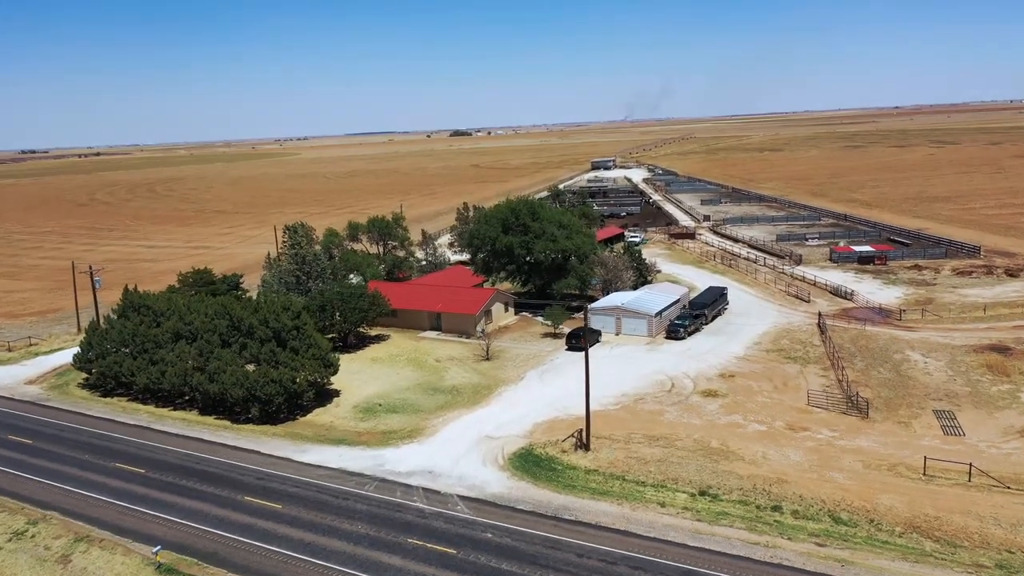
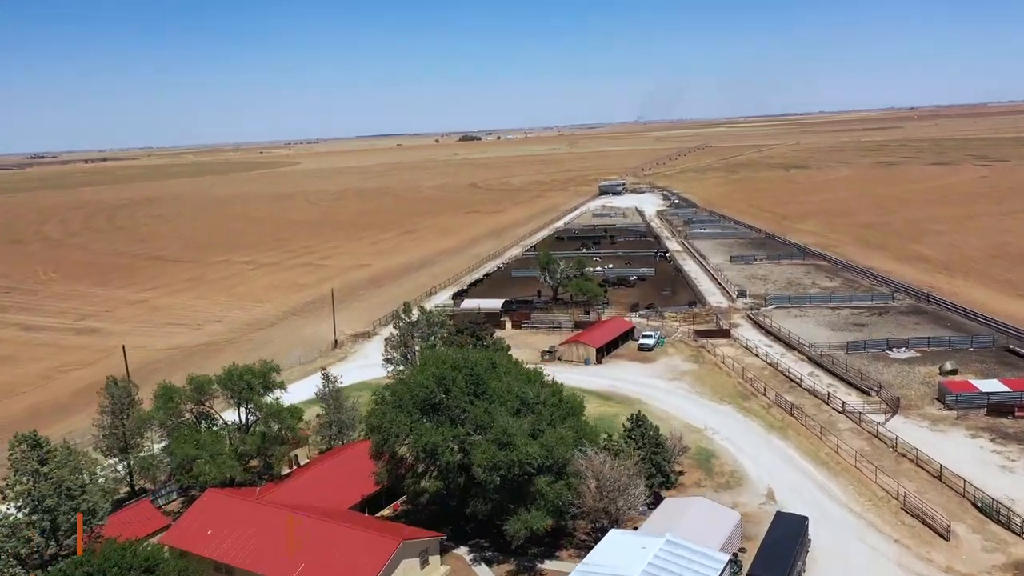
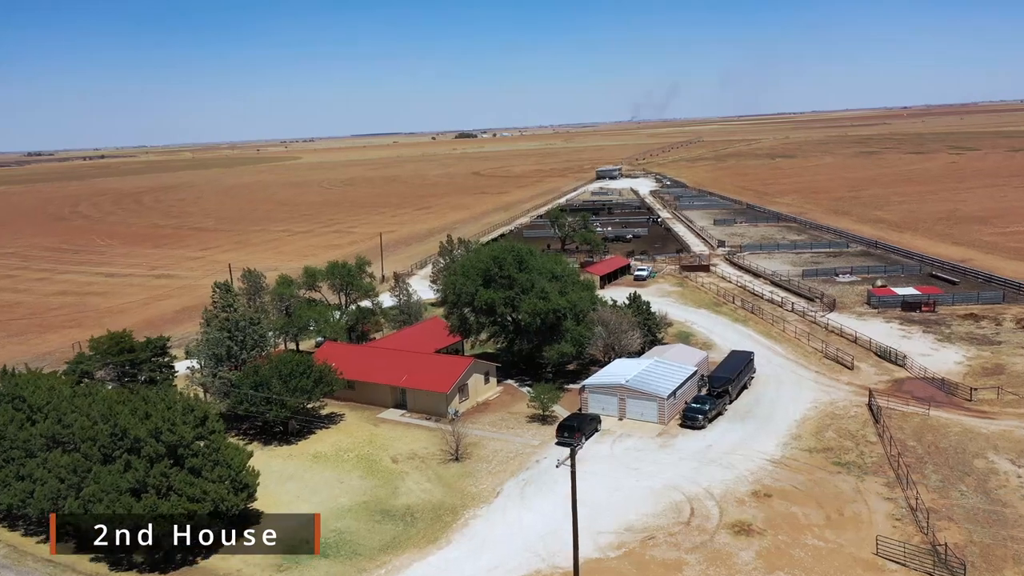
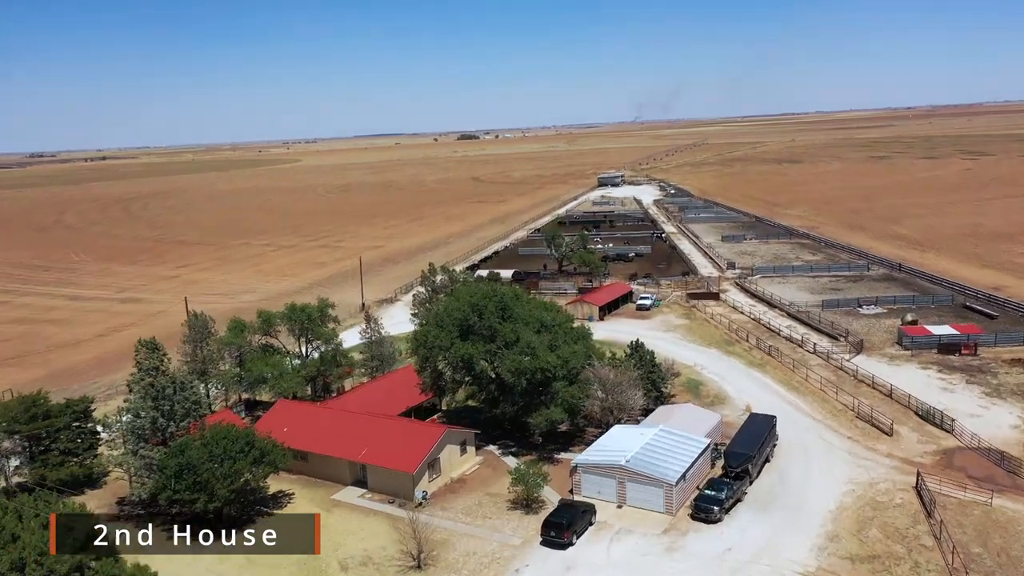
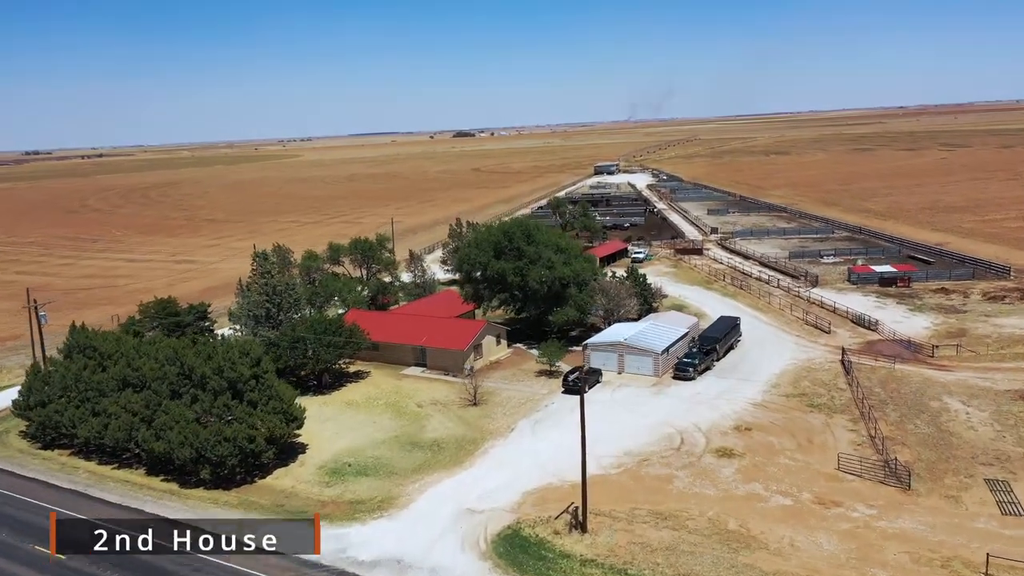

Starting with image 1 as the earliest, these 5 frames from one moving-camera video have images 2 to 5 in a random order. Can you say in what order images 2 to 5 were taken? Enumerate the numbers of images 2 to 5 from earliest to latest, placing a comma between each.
5, 3, 4, 2
